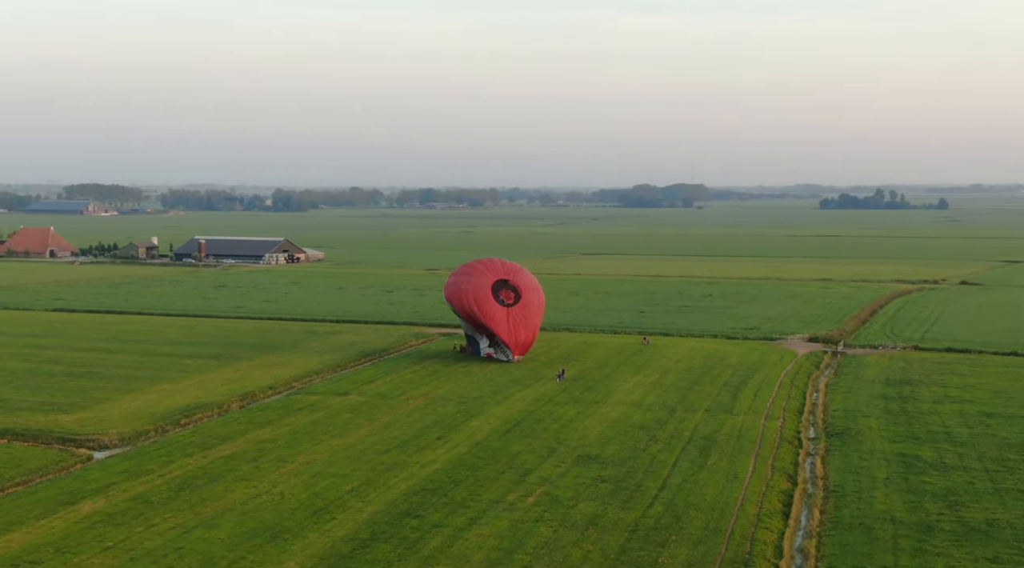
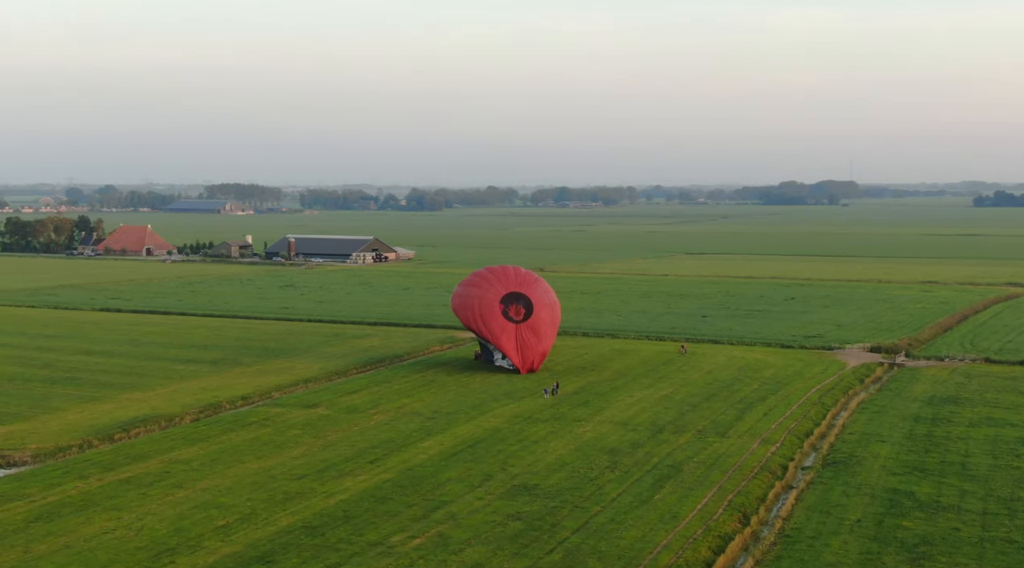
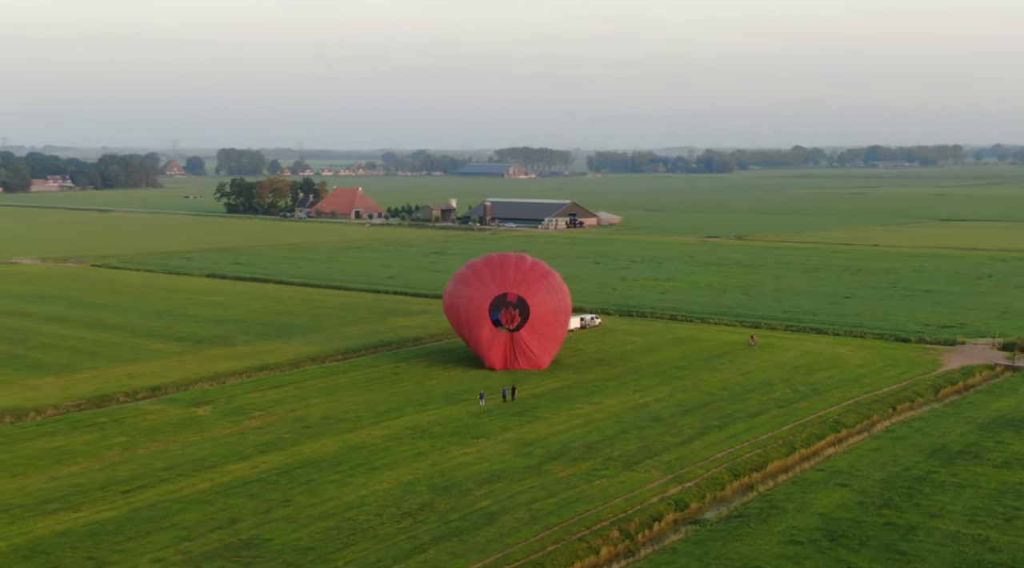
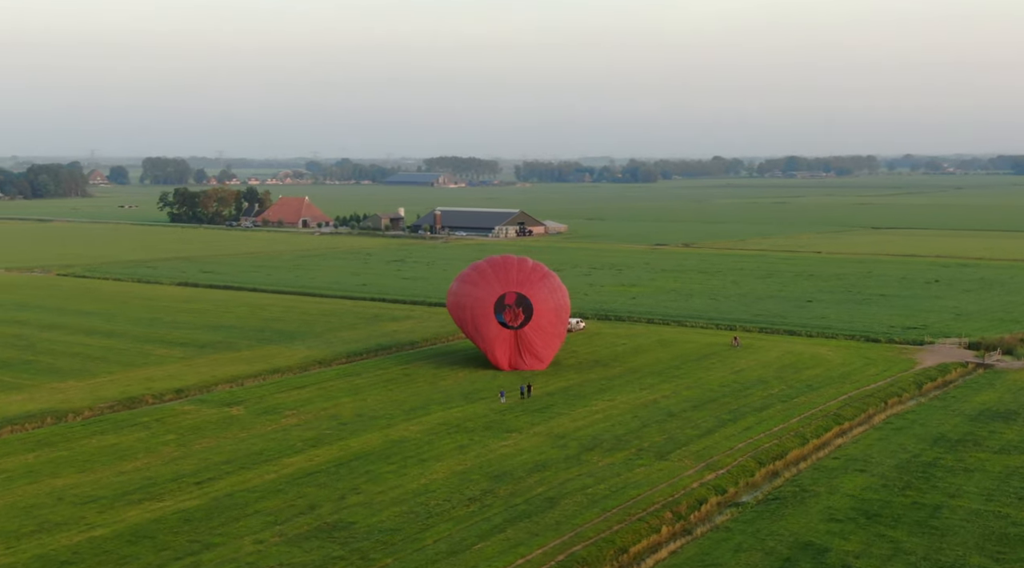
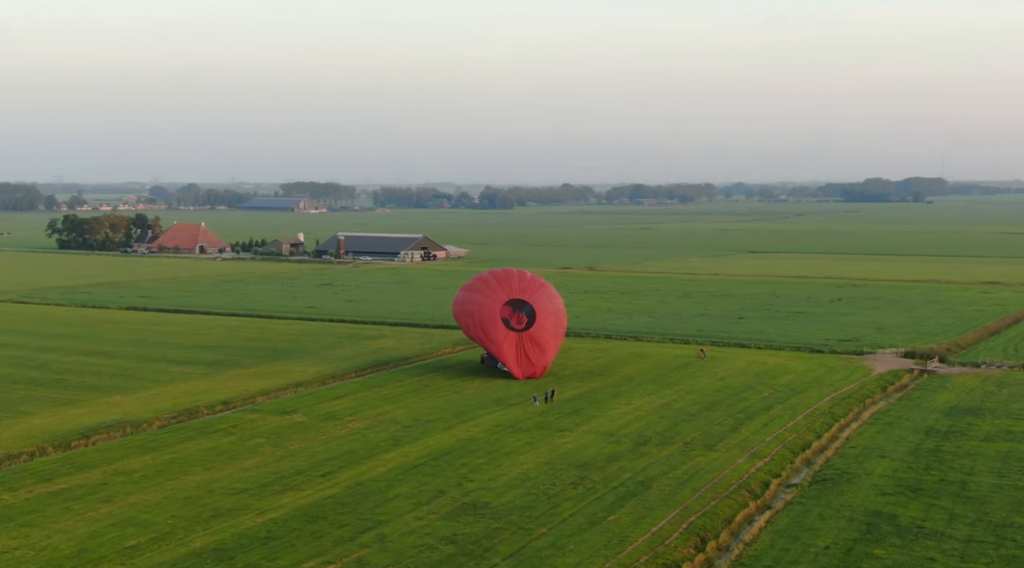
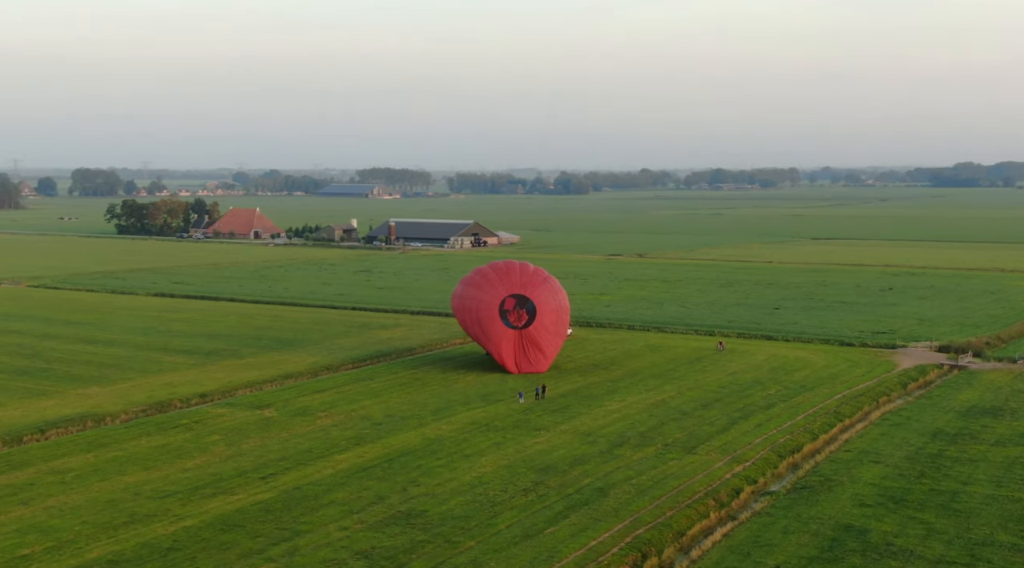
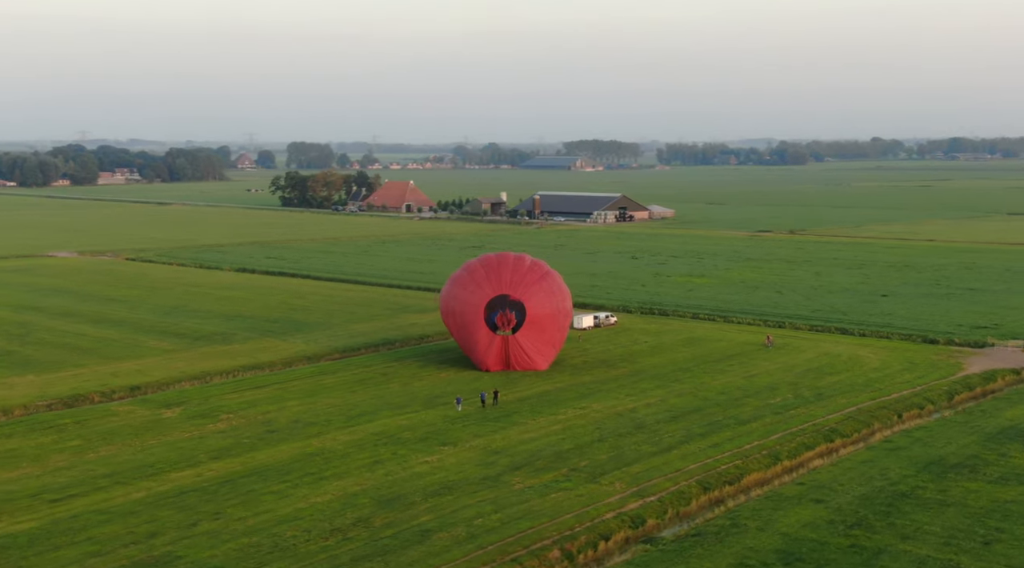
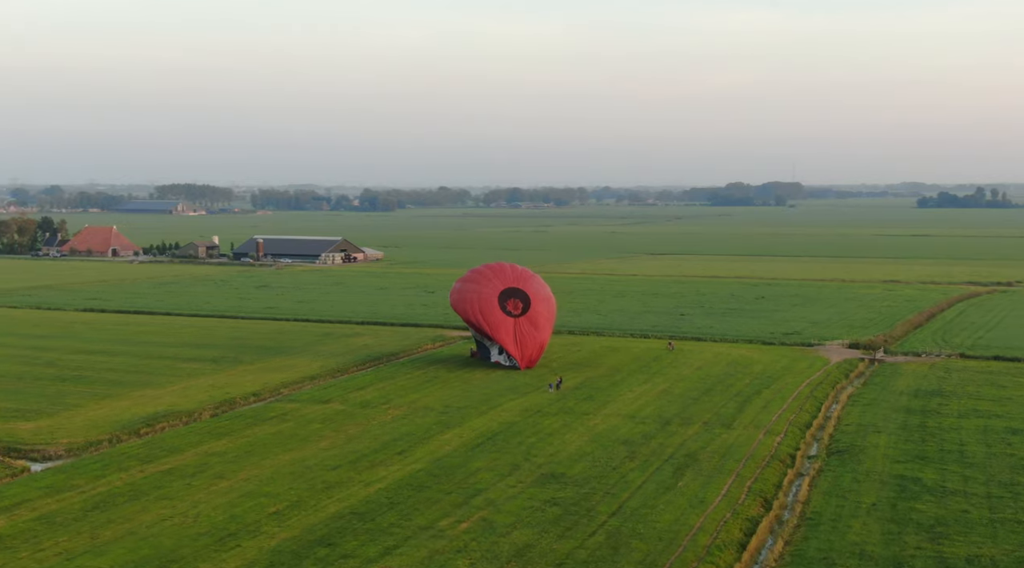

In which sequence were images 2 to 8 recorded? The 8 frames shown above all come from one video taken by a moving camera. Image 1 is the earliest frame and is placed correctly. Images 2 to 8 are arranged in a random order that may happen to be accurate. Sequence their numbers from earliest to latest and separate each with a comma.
8, 2, 5, 6, 4, 3, 7
